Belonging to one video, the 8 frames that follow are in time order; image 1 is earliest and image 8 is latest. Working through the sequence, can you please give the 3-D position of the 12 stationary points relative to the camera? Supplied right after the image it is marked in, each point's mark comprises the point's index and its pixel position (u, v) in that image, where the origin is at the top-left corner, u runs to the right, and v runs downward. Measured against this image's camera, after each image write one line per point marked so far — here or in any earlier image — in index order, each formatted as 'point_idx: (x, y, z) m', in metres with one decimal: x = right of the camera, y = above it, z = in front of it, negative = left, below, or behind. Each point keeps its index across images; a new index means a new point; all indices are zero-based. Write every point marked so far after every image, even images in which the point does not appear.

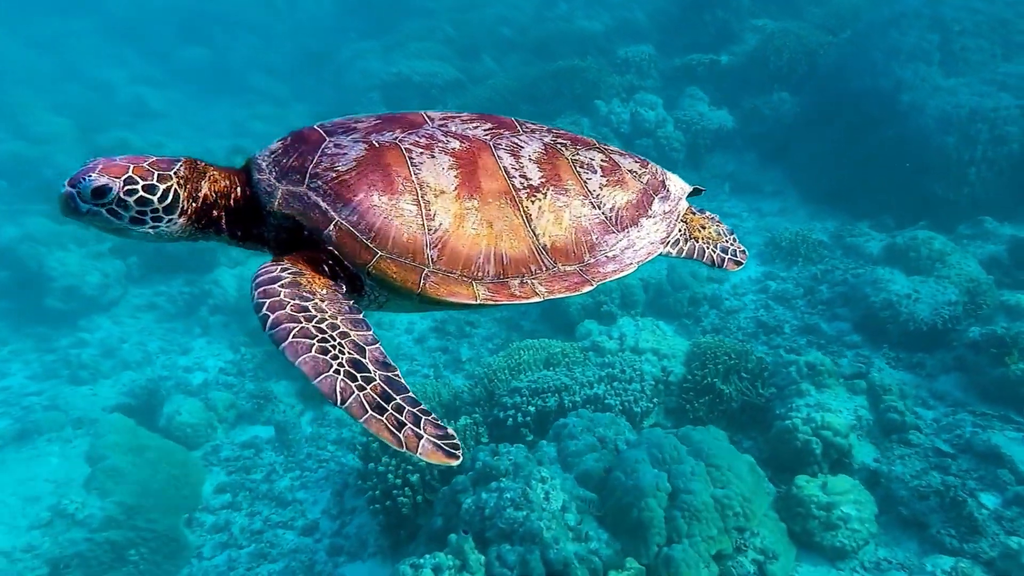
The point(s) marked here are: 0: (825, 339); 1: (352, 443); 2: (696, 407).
0: (+3.0, -0.5, +7.9) m
1: (-1.4, -1.4, +7.3) m
2: (+1.4, -0.9, +6.5) m
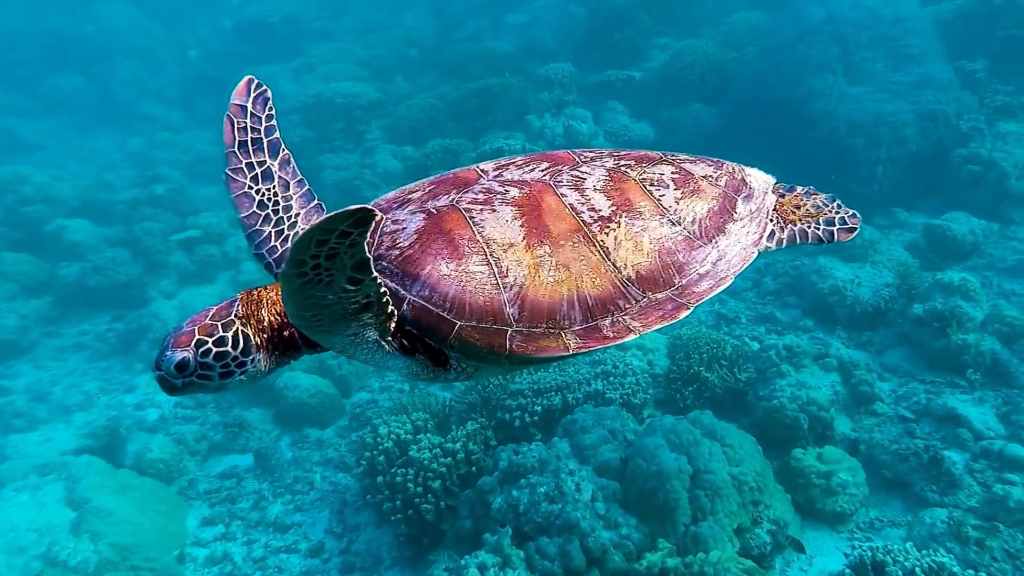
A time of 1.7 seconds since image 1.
0: (+2.7, -0.4, +8.5) m
1: (-1.4, -1.5, +7.2) m
2: (+1.4, -0.9, +6.9) m
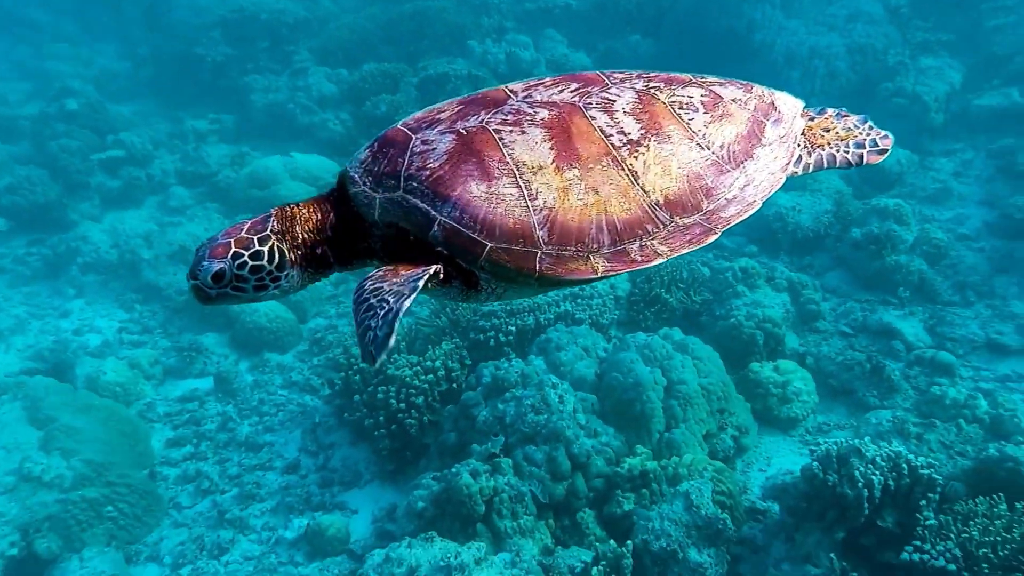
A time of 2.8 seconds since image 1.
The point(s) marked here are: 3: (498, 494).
0: (+2.3, +0.4, +8.9) m
1: (-1.7, -0.8, +7.2) m
2: (+1.1, -0.2, +7.2) m
3: (-0.1, -1.3, +5.2) m
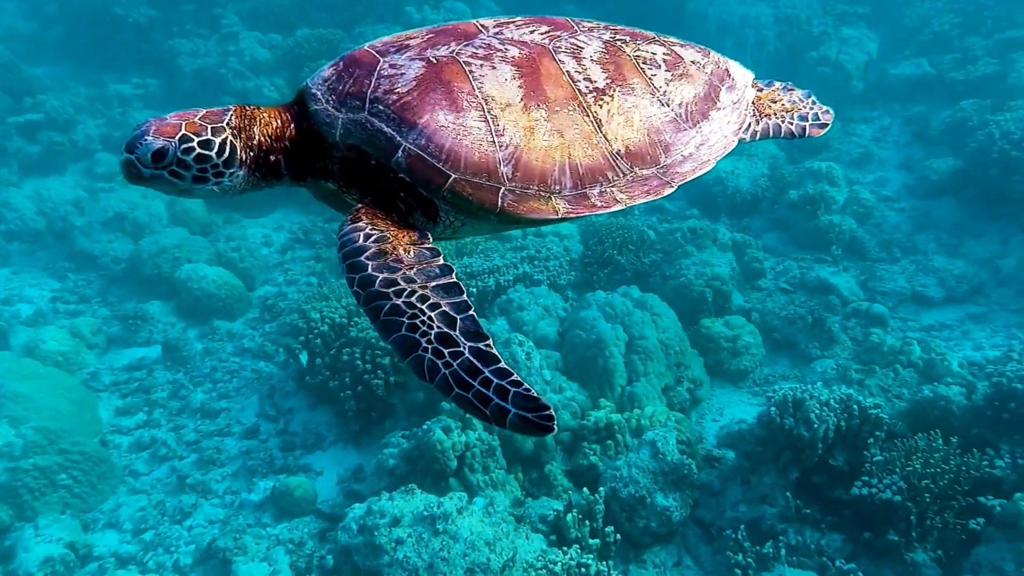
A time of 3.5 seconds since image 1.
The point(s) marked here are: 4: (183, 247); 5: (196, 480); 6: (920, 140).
0: (+1.7, +0.8, +9.1) m
1: (-2.1, -0.5, +7.1) m
2: (+0.8, +0.1, +7.4) m
3: (-0.3, -1.0, +5.3) m
4: (-3.2, +0.4, +8.4) m
5: (-2.2, -1.3, +5.9) m
6: (+5.4, +2.0, +11.3) m
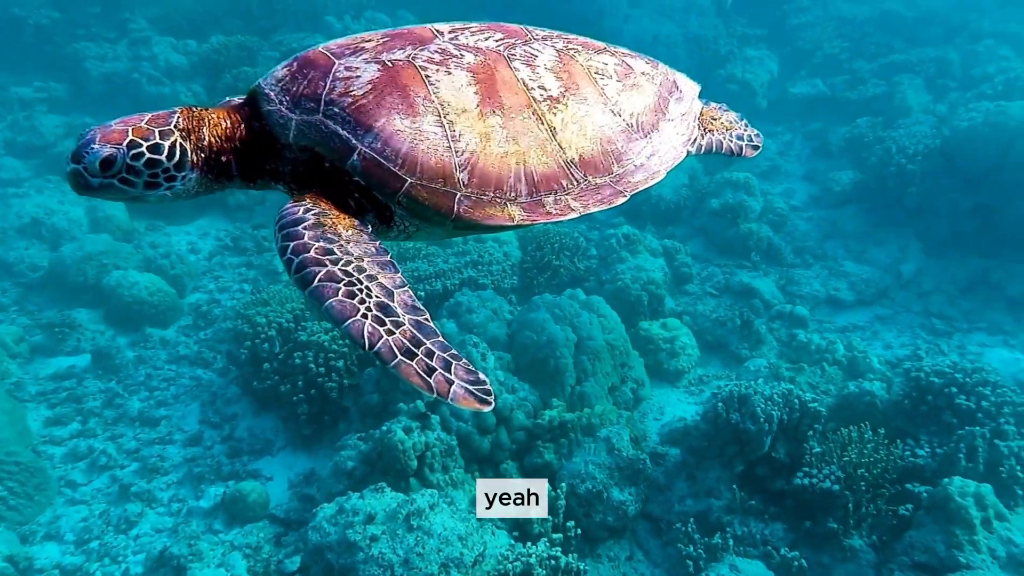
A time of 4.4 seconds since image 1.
0: (+1.0, +0.7, +9.5) m
1: (-2.6, -0.6, +7.0) m
2: (+0.2, +0.1, +7.6) m
3: (-0.5, -1.0, +5.3) m
4: (-3.8, +0.3, +8.1) m
5: (-2.5, -1.3, +5.7) m
6: (+4.4, +1.9, +12.0) m
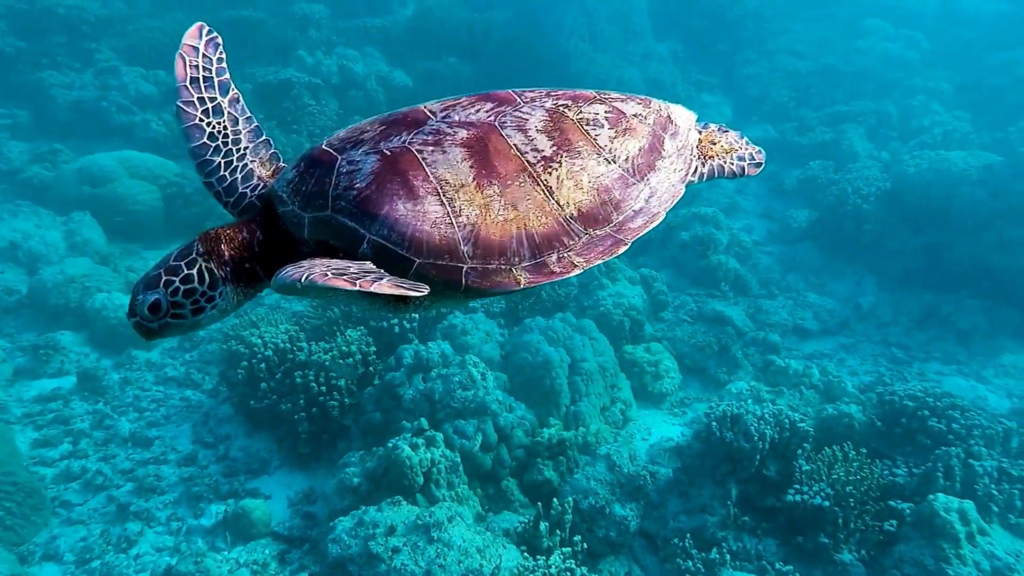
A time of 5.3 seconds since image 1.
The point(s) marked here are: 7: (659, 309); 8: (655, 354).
0: (+0.7, +0.4, +9.7) m
1: (-2.7, -0.8, +6.9) m
2: (+0.1, -0.2, +7.8) m
3: (-0.5, -1.1, +5.4) m
4: (-4.0, +0.1, +8.0) m
5: (-2.5, -1.5, +5.6) m
6: (+4.0, +1.4, +12.6) m
7: (+1.5, -0.2, +8.5) m
8: (+1.2, -0.6, +7.4) m
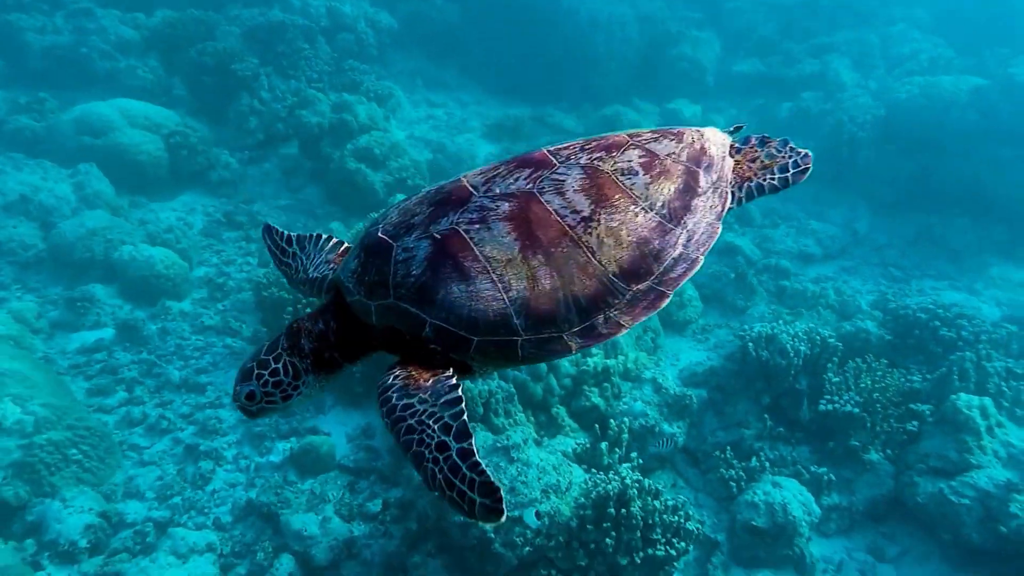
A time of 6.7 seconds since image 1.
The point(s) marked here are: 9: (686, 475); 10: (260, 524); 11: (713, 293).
0: (+0.8, +1.1, +9.9) m
1: (-2.4, -0.3, +7.1) m
2: (+0.3, +0.4, +8.0) m
3: (-0.1, -0.7, +5.7) m
4: (-3.8, +0.6, +8.0) m
5: (-2.1, -1.1, +5.8) m
6: (+3.9, +2.5, +12.9) m
7: (+1.7, +0.5, +8.8) m
8: (+1.5, 0.0, +7.7) m
9: (+1.3, -1.3, +6.1) m
10: (-1.6, -1.5, +5.2) m
11: (+1.9, 0.0, +8.1) m
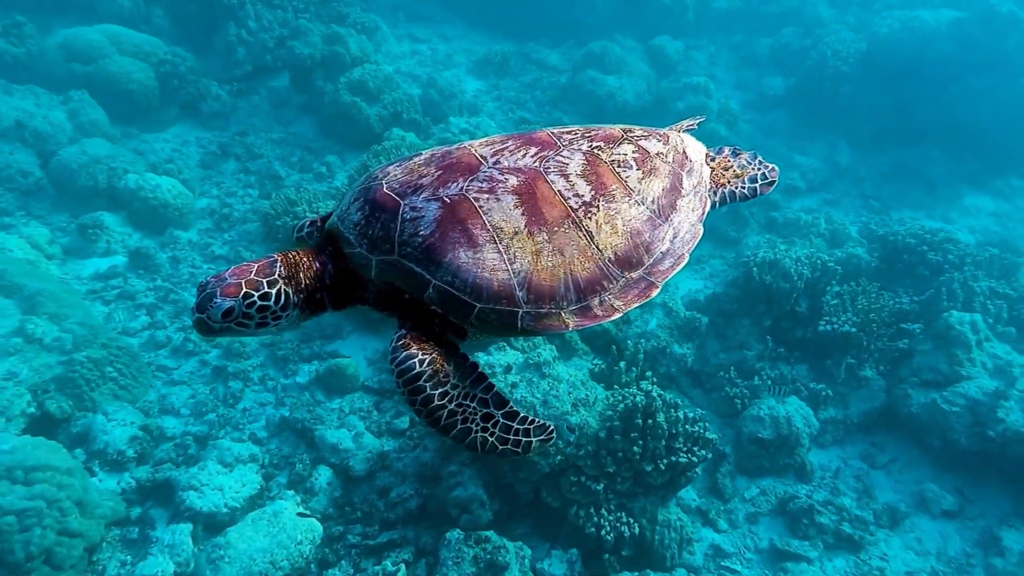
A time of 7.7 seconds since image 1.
0: (+0.7, +1.9, +10.1) m
1: (-2.3, +0.3, +7.2) m
2: (+0.4, +1.1, +8.2) m
3: (0.0, -0.2, +5.9) m
4: (-3.8, +1.2, +7.9) m
5: (-2.0, -0.6, +6.0) m
6: (+3.6, +3.5, +13.1) m
7: (+1.6, +1.2, +9.1) m
8: (+1.5, +0.7, +8.0) m
9: (+1.4, -0.8, +6.4) m
10: (-1.4, -1.0, +5.4) m
11: (+2.0, +0.6, +8.4) m
